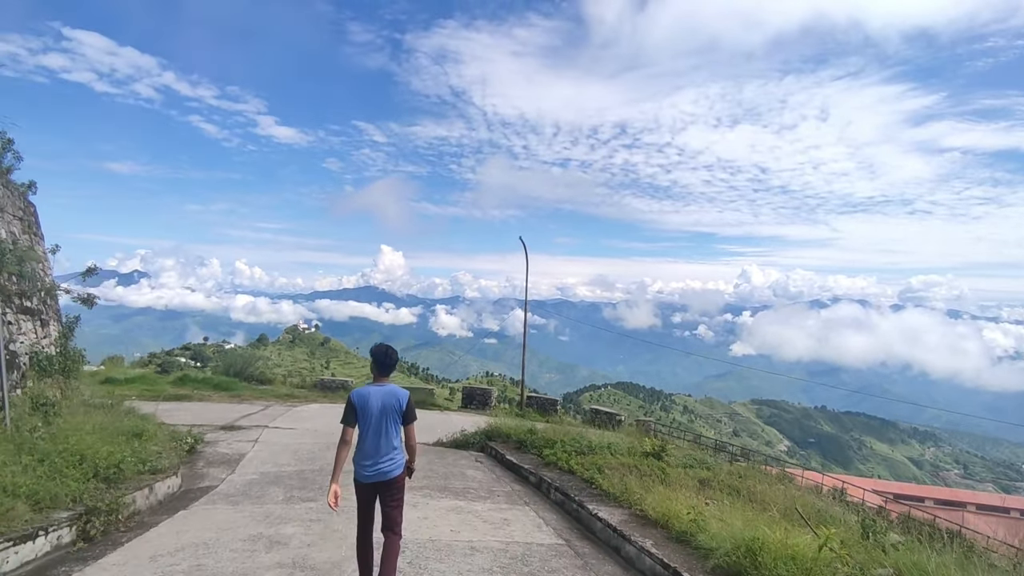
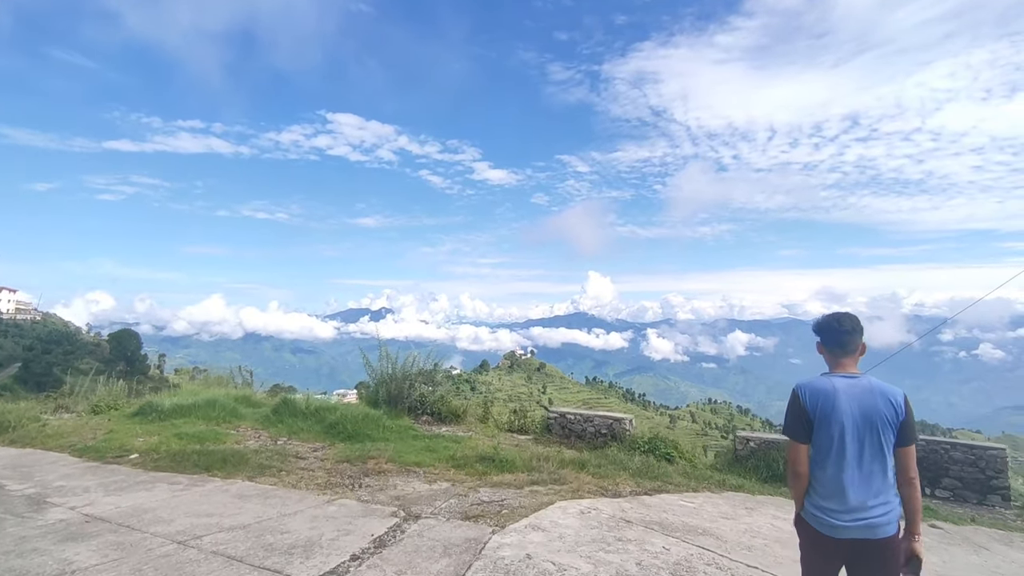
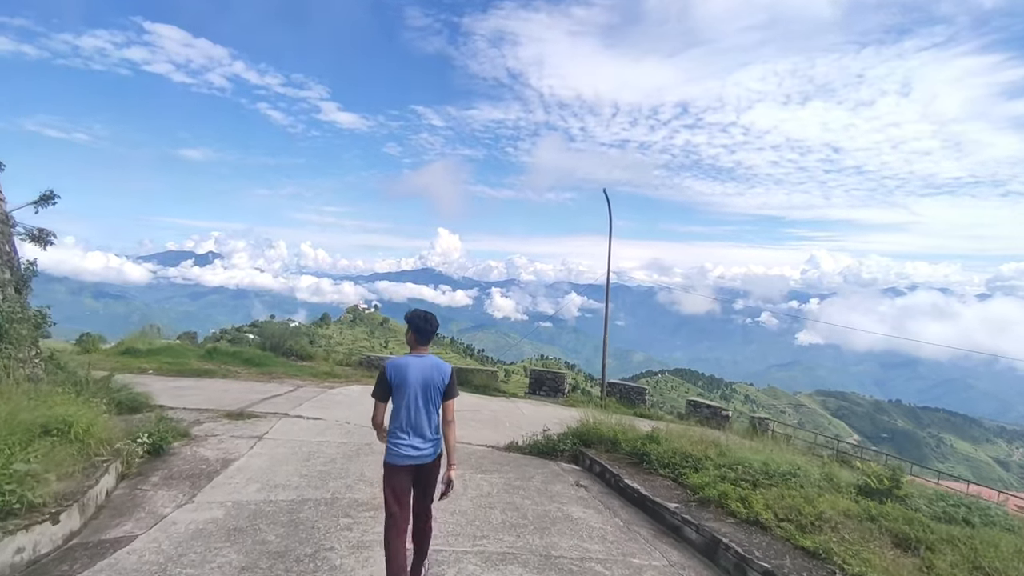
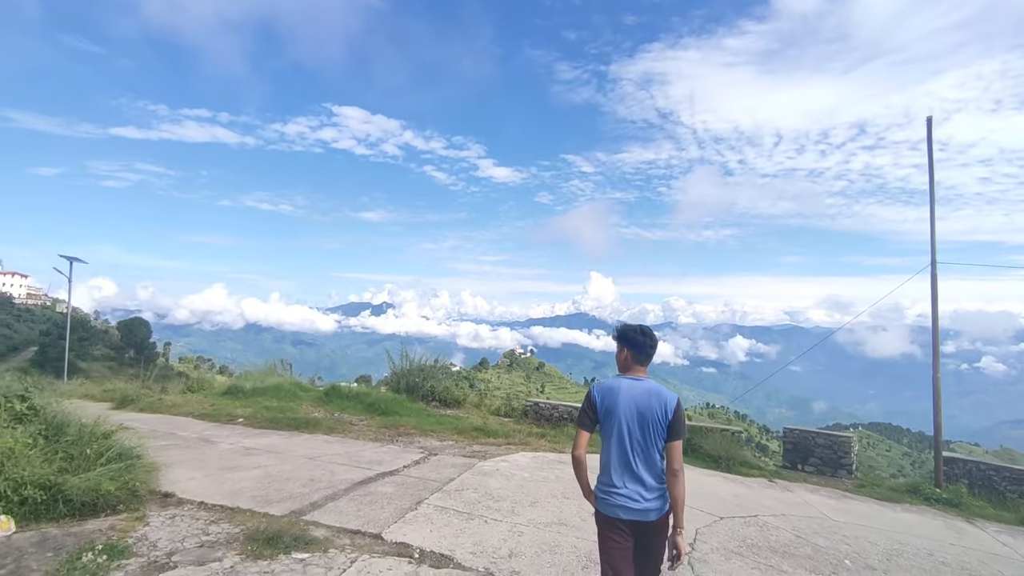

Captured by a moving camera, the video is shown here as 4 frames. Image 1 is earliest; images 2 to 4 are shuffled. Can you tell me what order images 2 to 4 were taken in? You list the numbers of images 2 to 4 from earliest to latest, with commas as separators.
3, 4, 2
